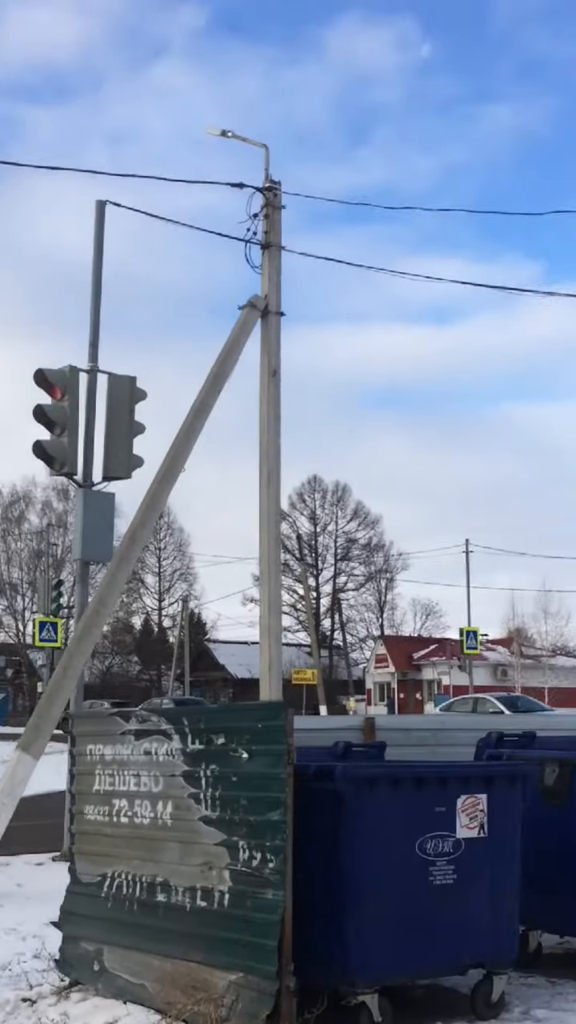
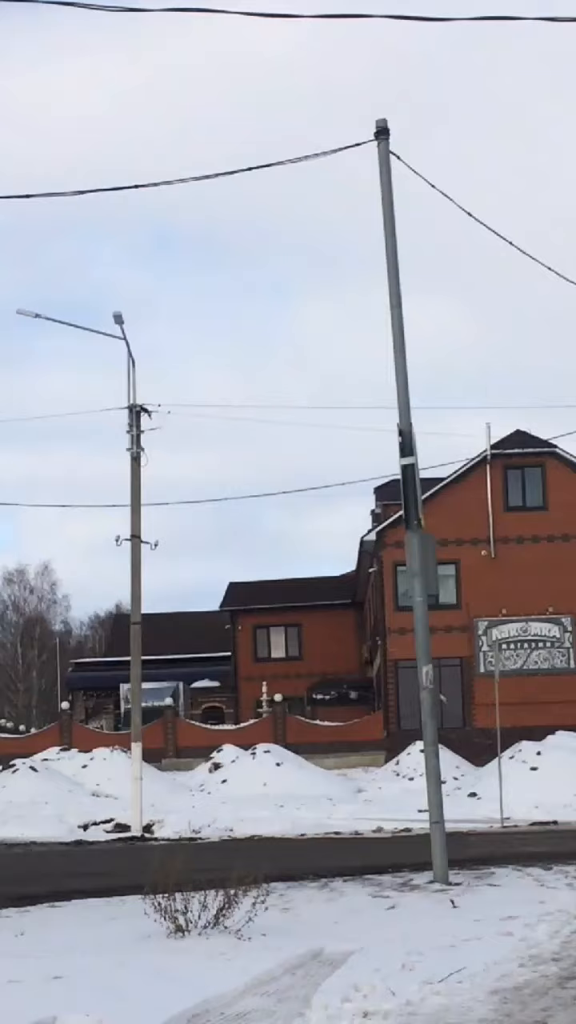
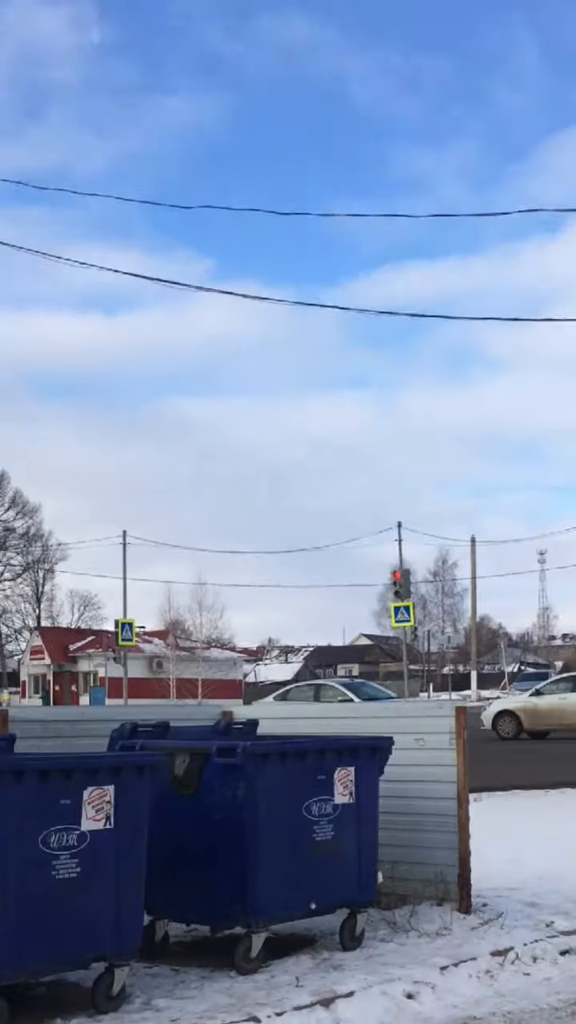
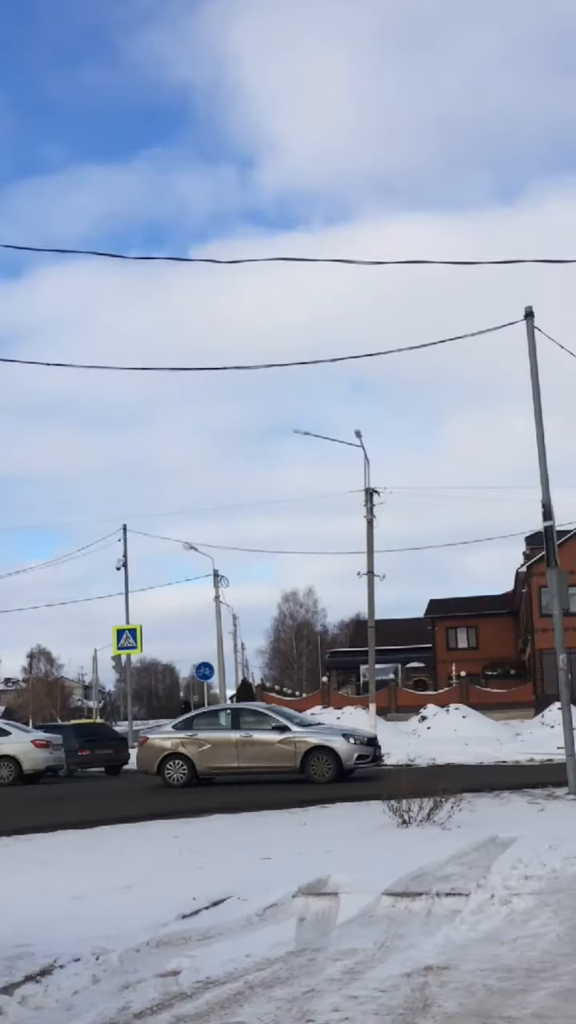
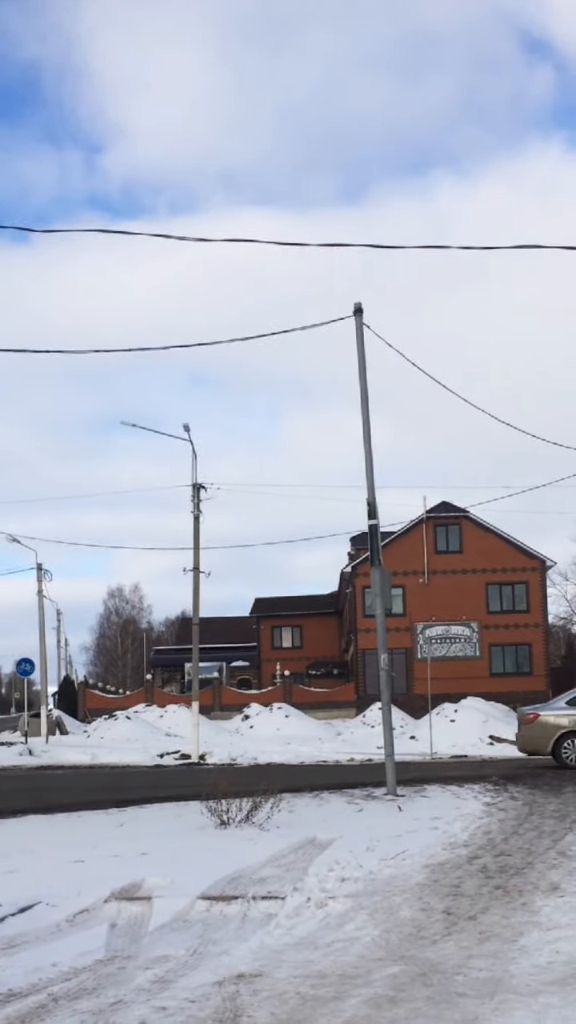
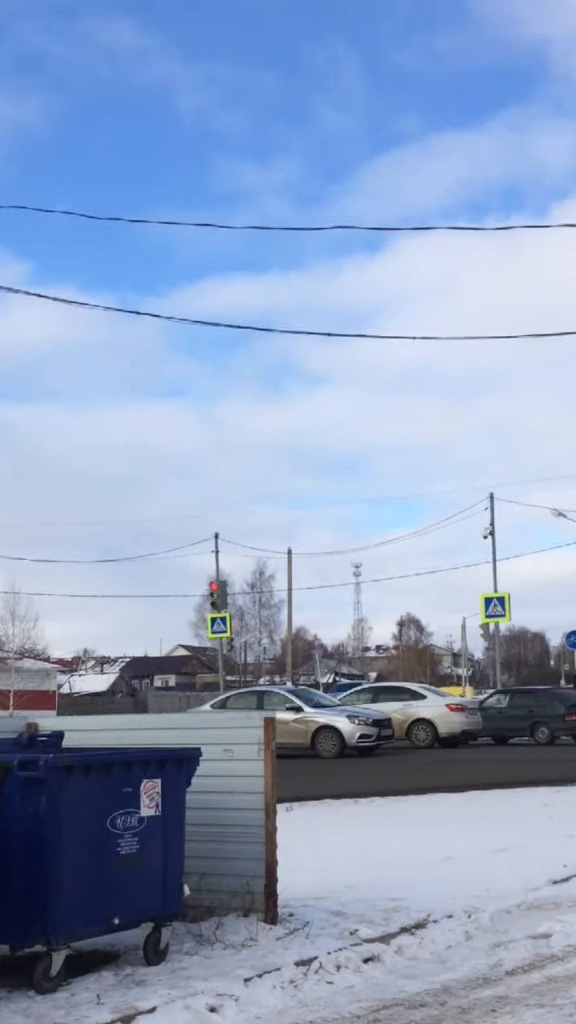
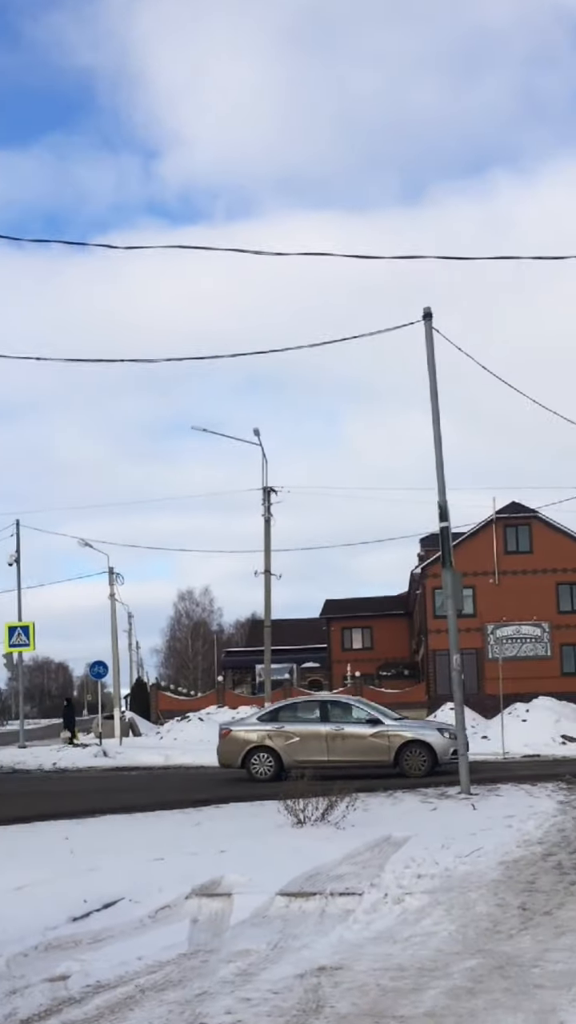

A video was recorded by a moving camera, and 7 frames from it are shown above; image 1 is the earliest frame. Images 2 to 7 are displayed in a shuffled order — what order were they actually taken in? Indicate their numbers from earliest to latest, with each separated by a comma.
3, 6, 4, 7, 5, 2
